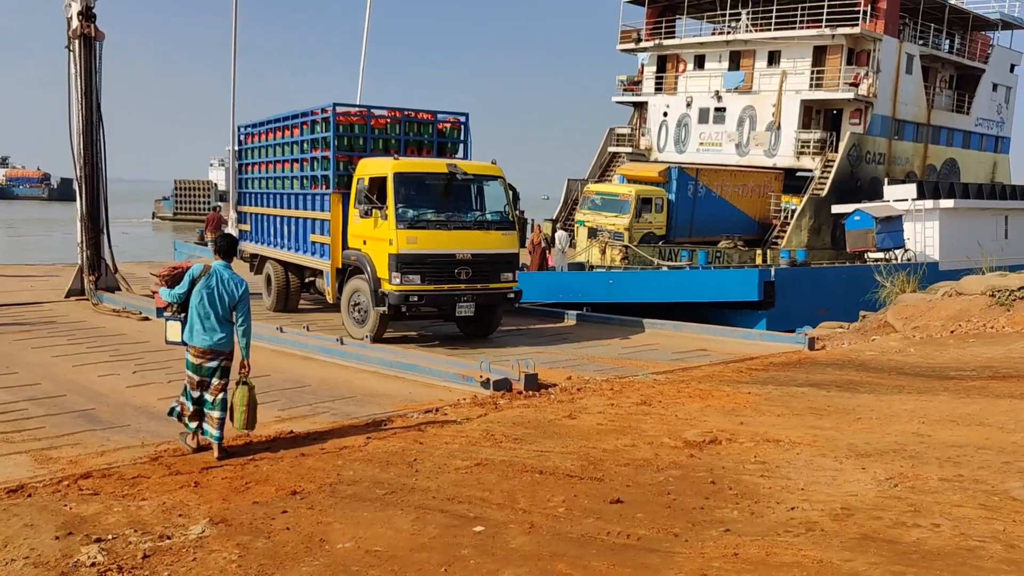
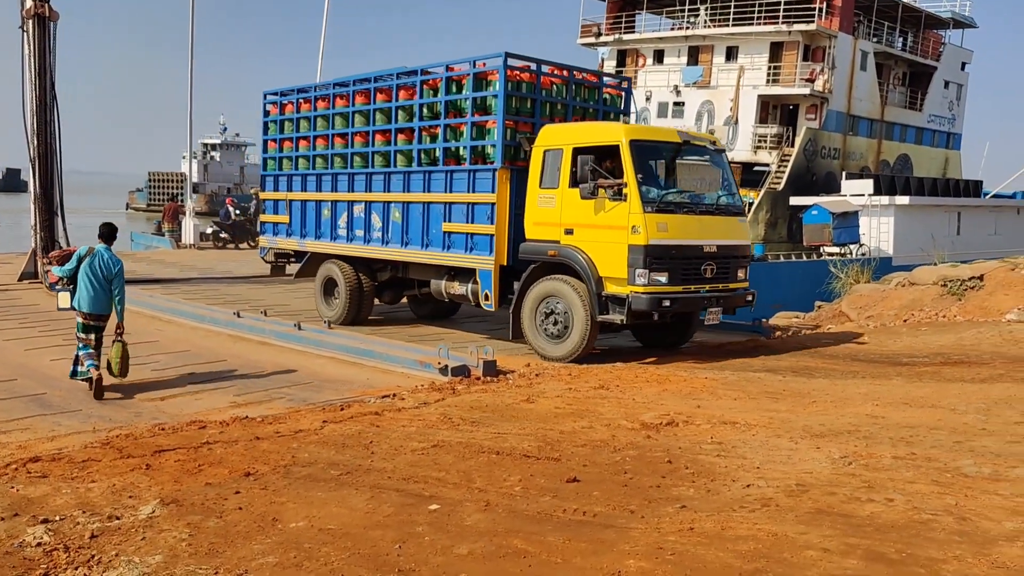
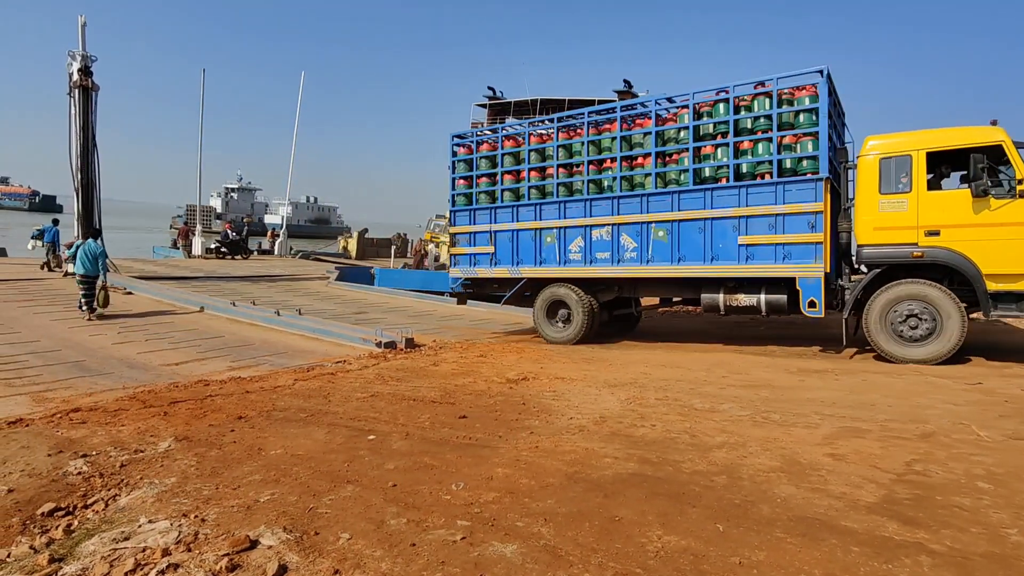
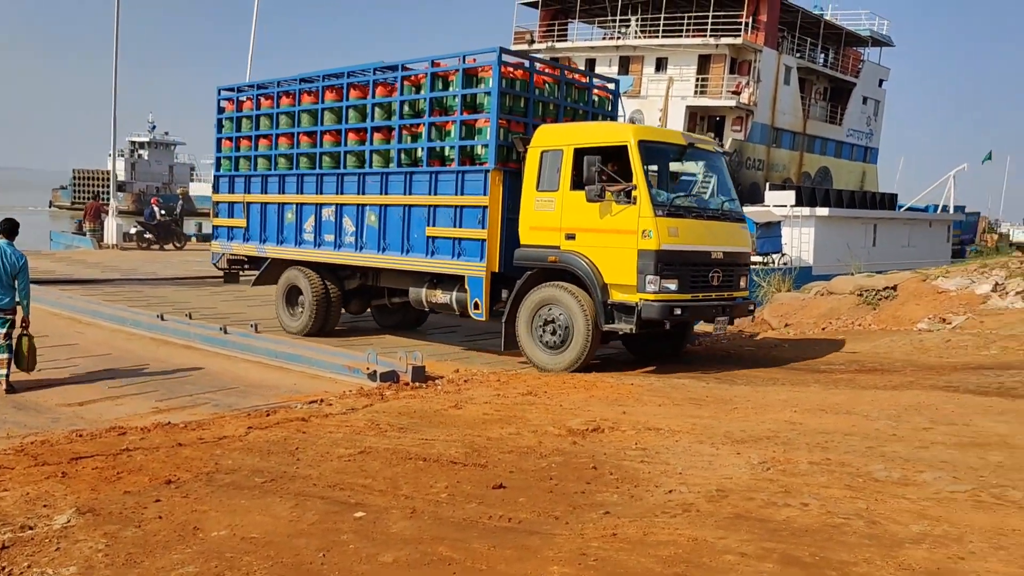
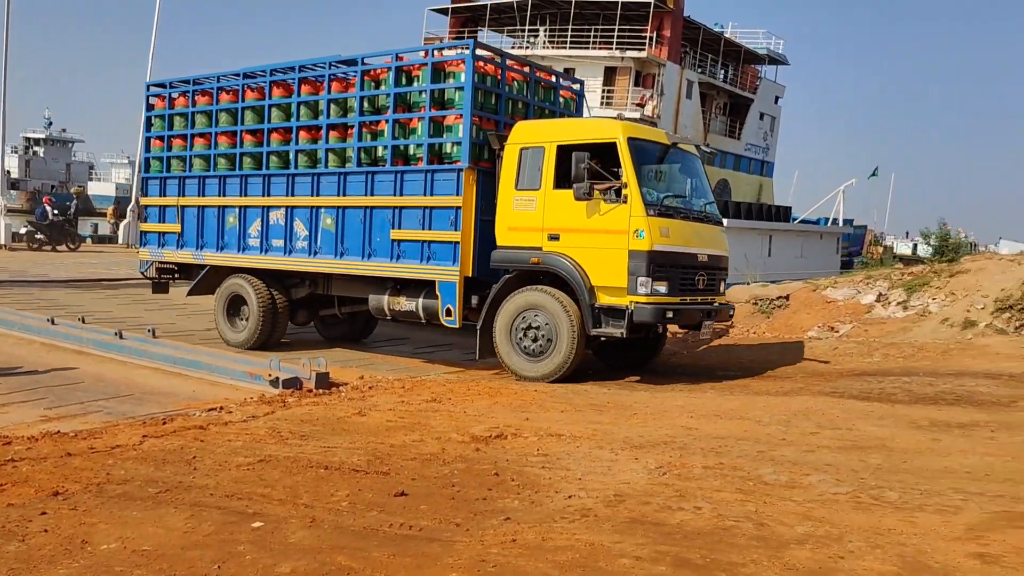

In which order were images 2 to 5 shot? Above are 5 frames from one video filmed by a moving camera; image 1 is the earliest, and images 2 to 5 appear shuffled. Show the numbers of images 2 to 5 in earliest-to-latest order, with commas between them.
2, 4, 5, 3
